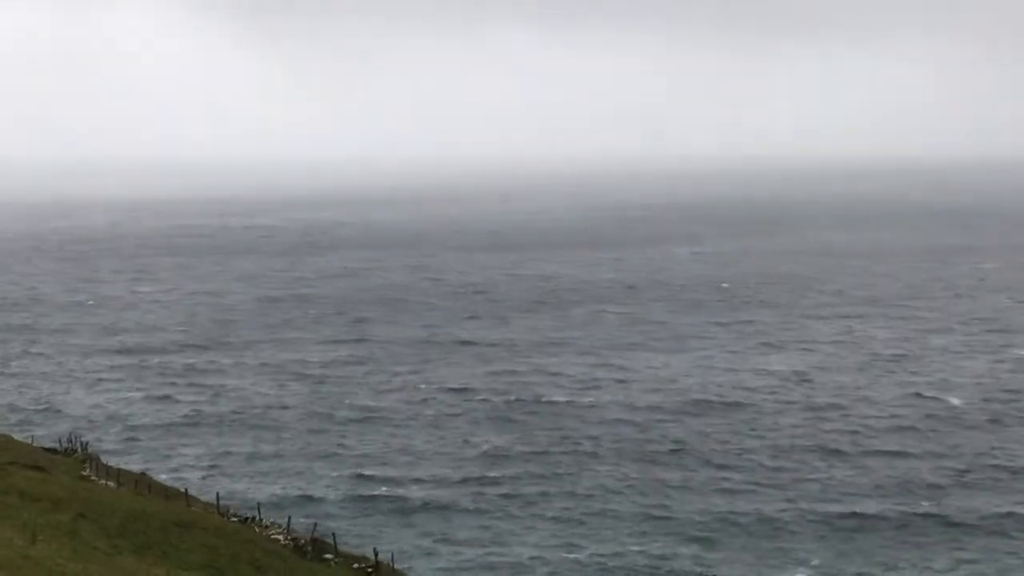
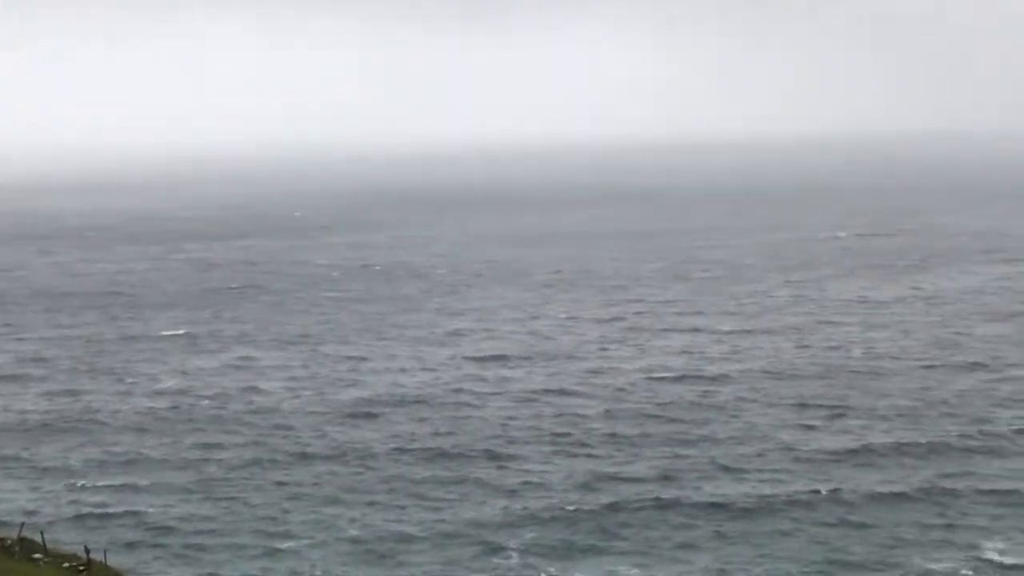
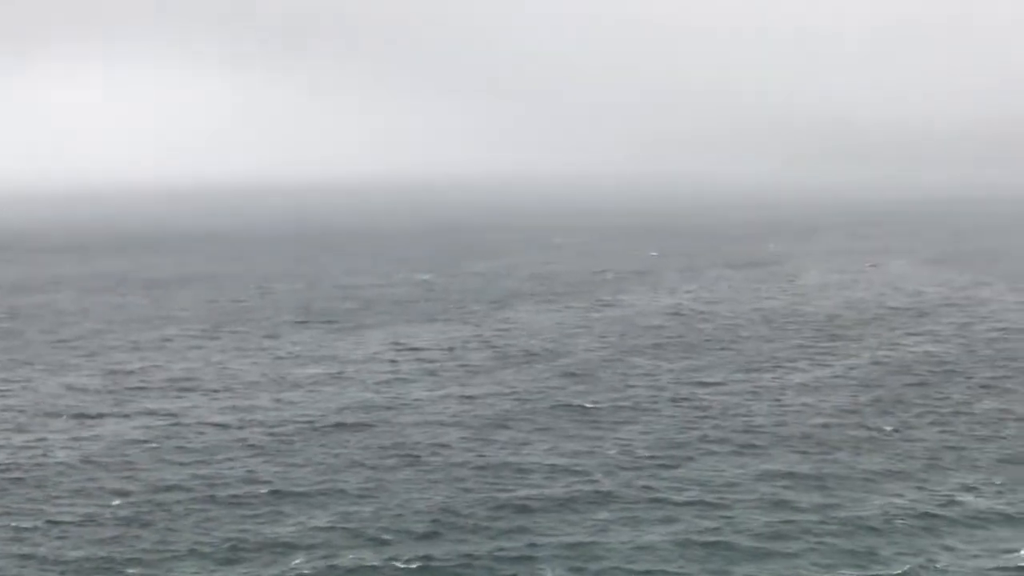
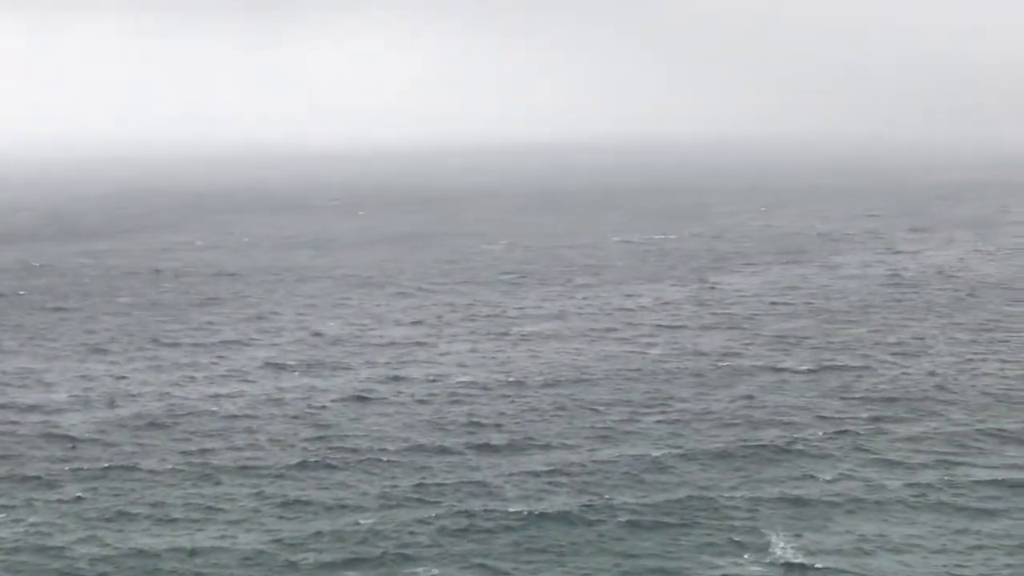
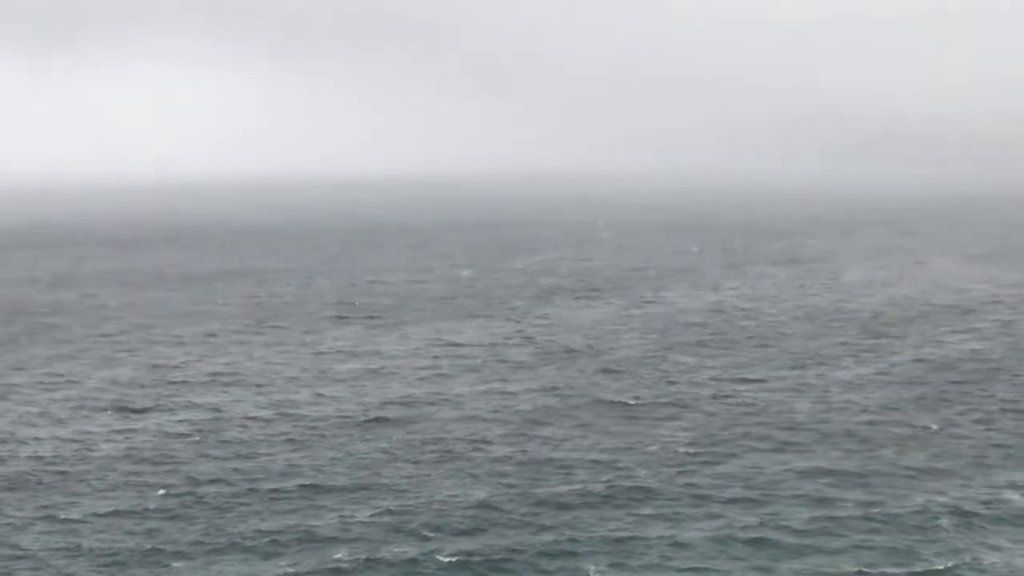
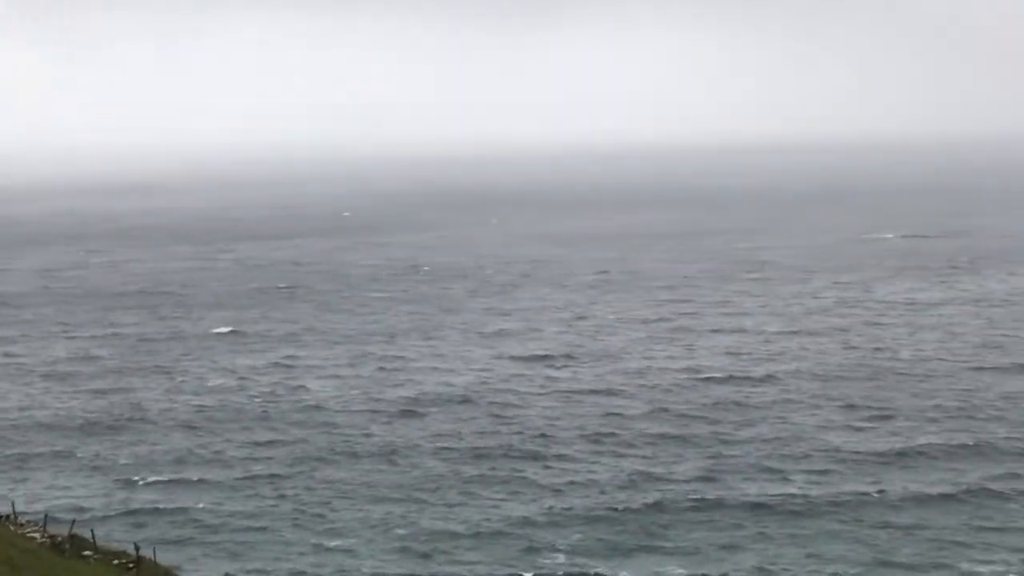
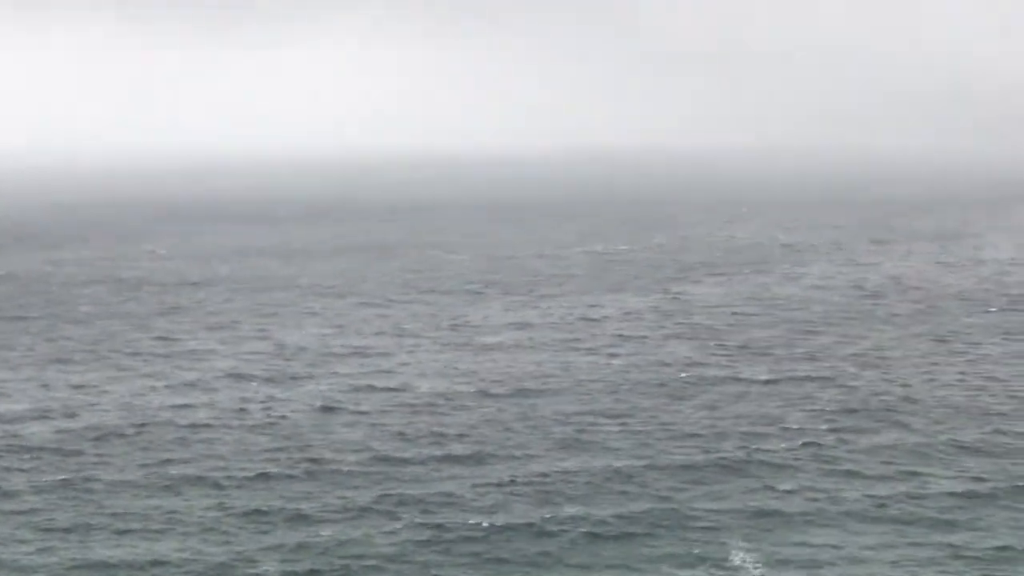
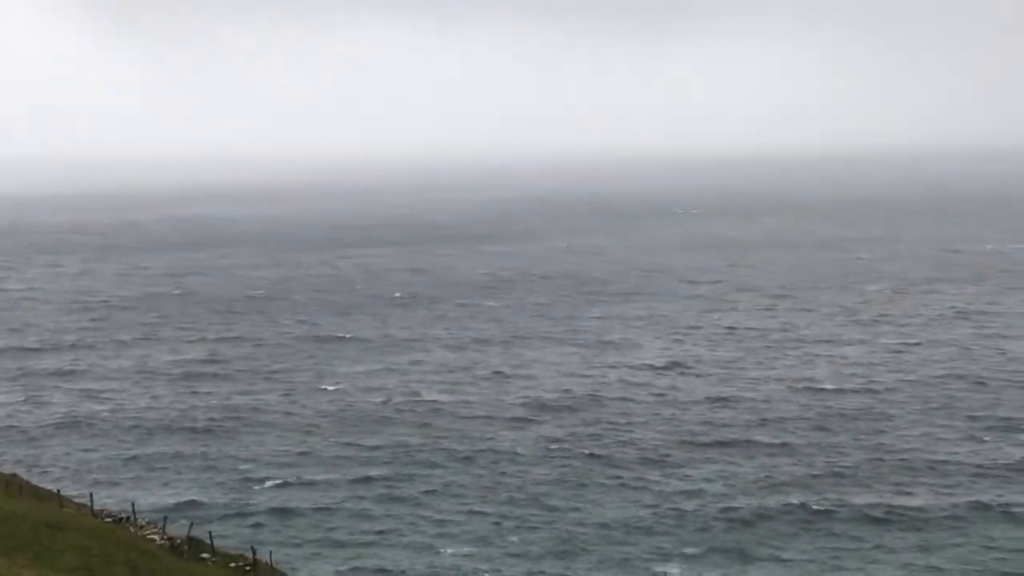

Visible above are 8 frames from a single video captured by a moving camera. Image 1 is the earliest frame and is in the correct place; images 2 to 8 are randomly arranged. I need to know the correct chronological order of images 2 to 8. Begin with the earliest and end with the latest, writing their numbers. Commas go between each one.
8, 6, 2, 4, 7, 5, 3
